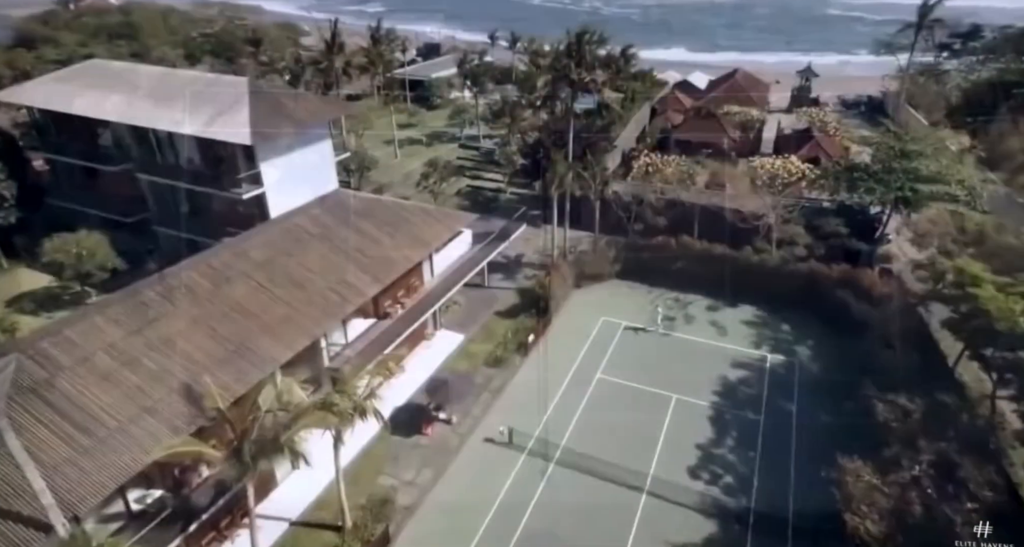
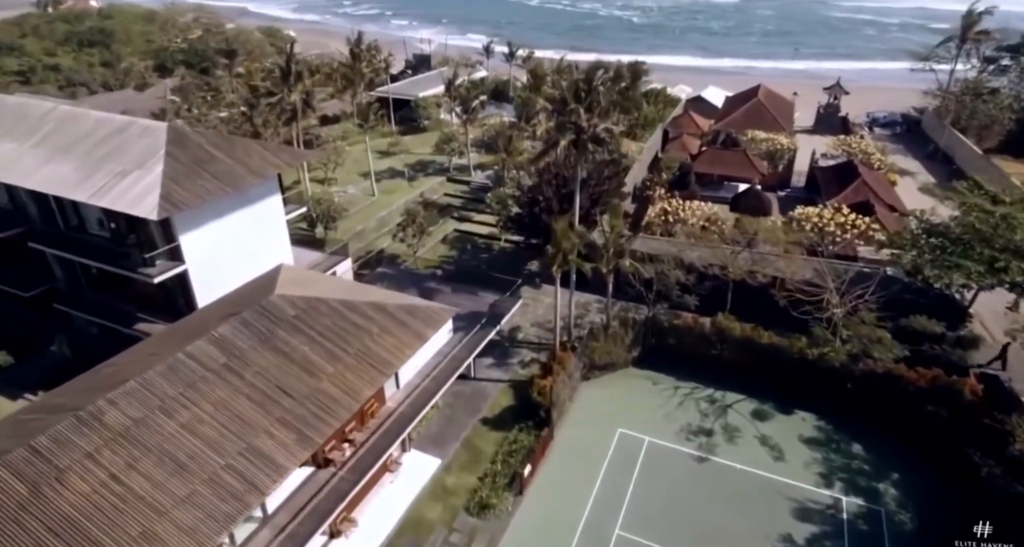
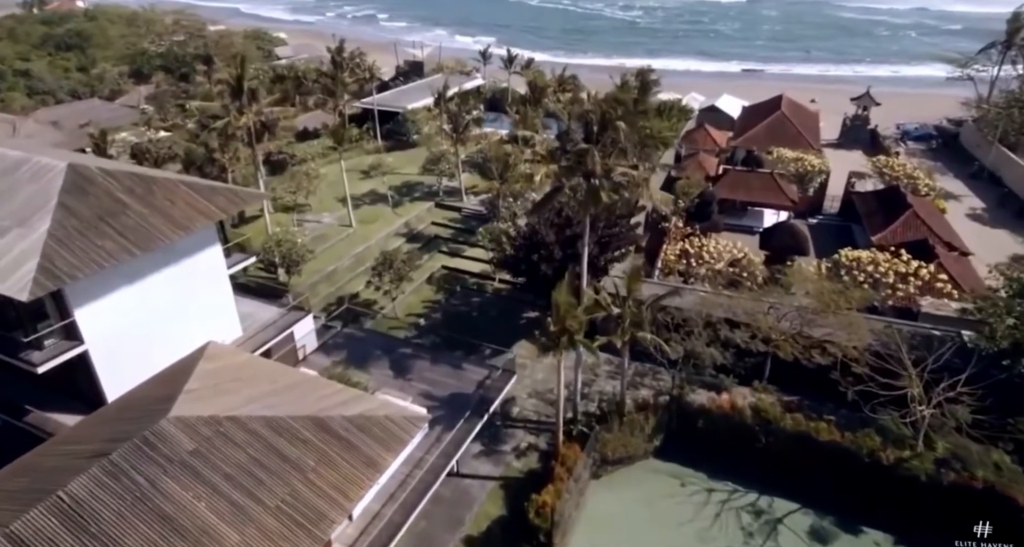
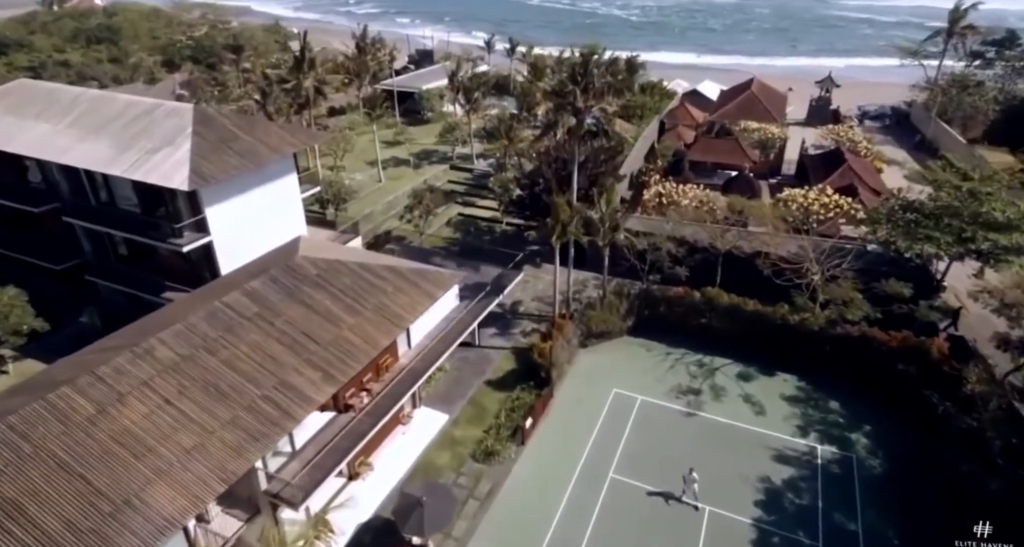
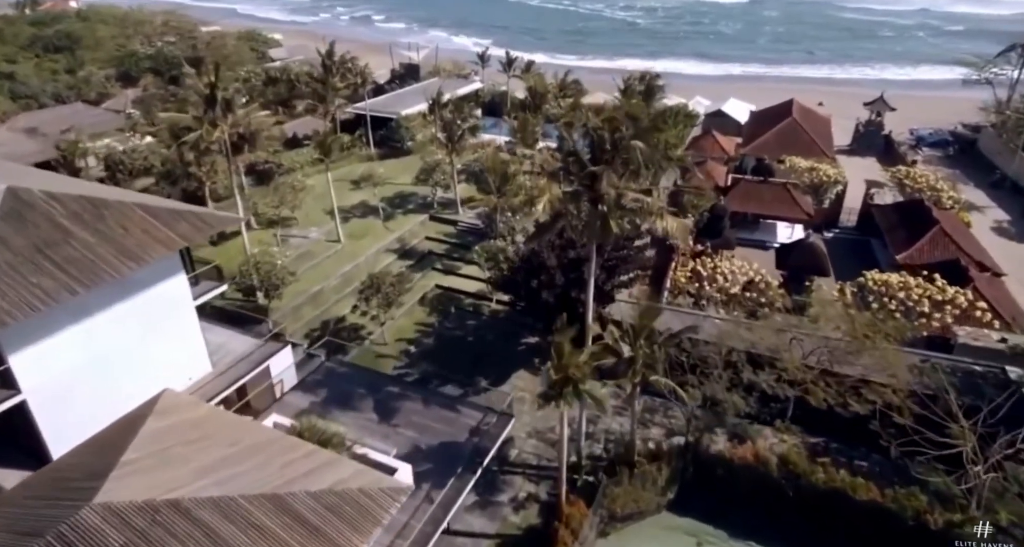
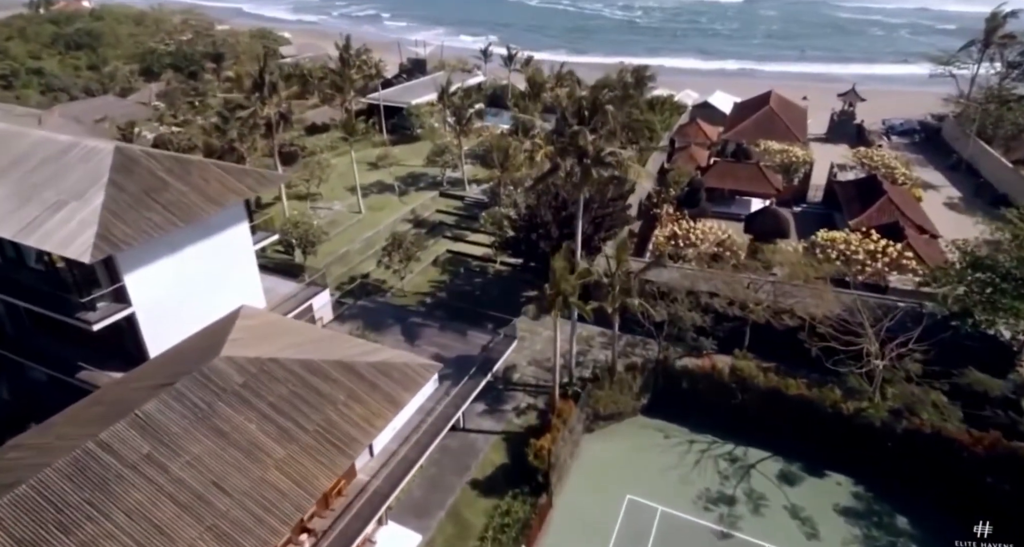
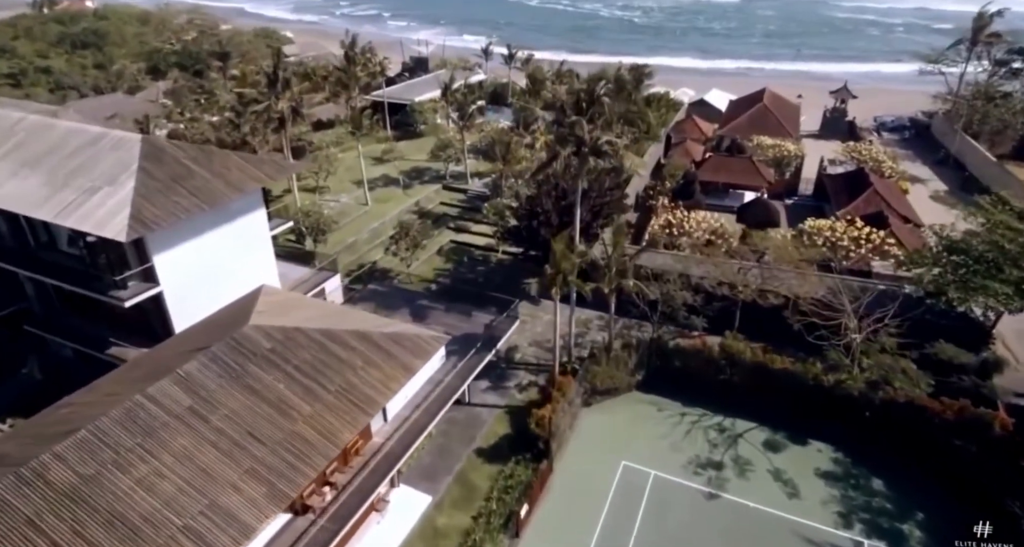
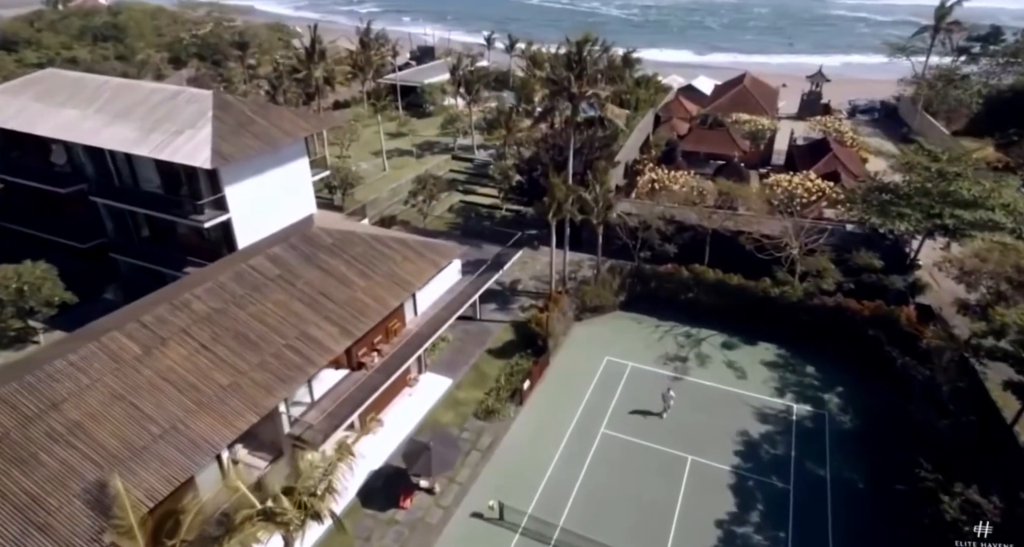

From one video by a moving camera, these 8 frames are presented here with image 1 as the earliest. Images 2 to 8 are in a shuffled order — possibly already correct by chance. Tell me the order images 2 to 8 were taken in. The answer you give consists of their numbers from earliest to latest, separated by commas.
8, 4, 2, 7, 6, 3, 5
